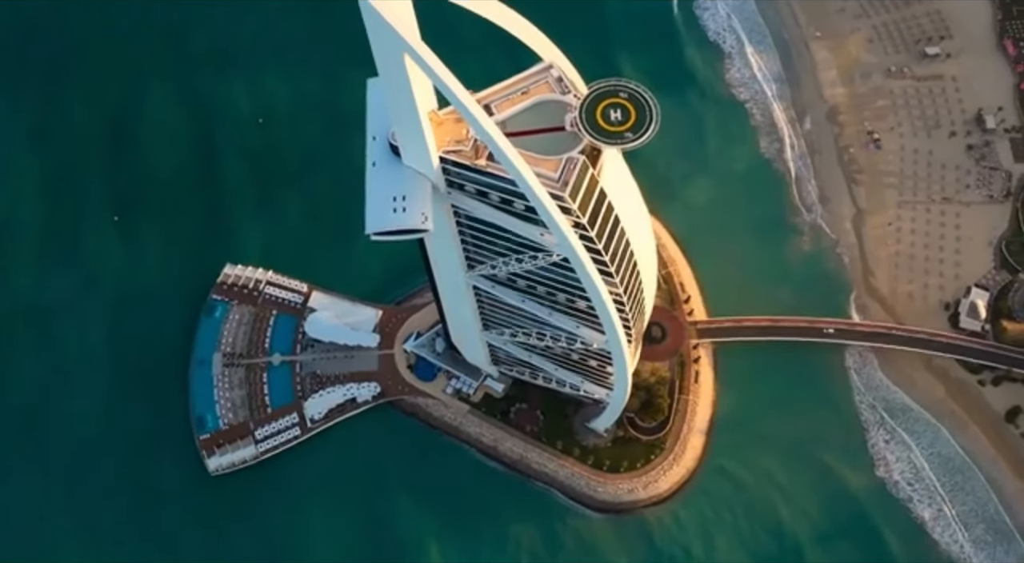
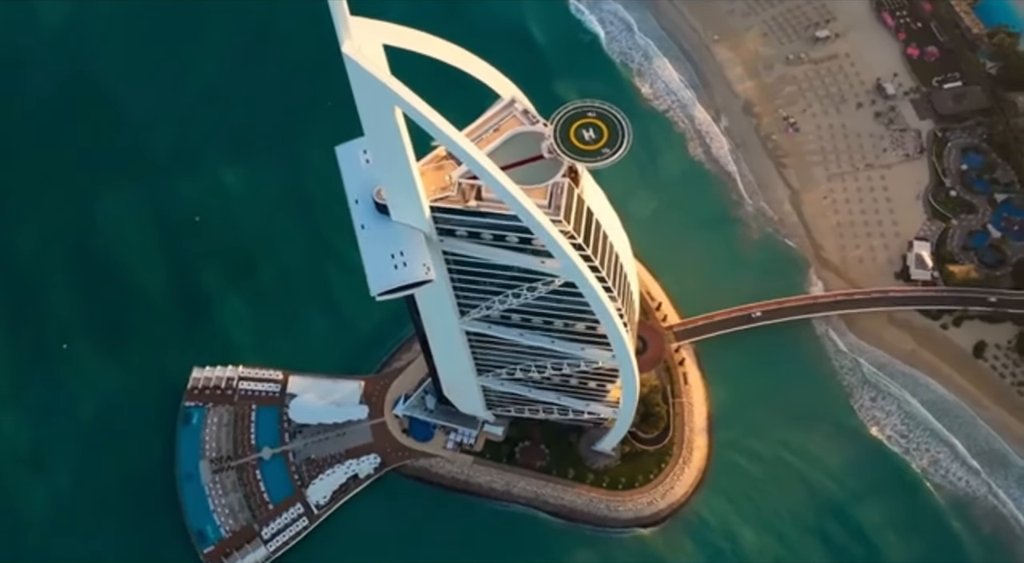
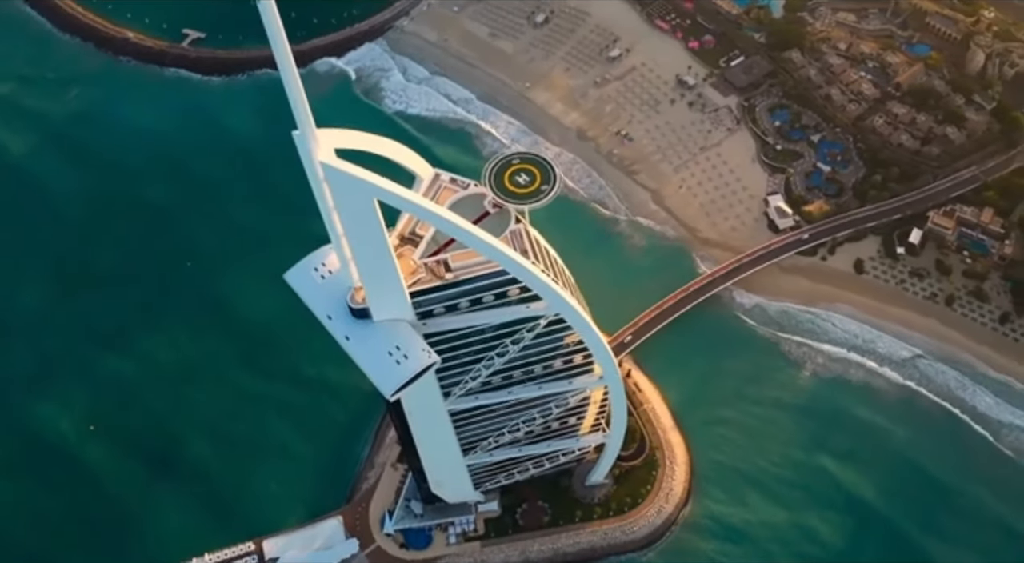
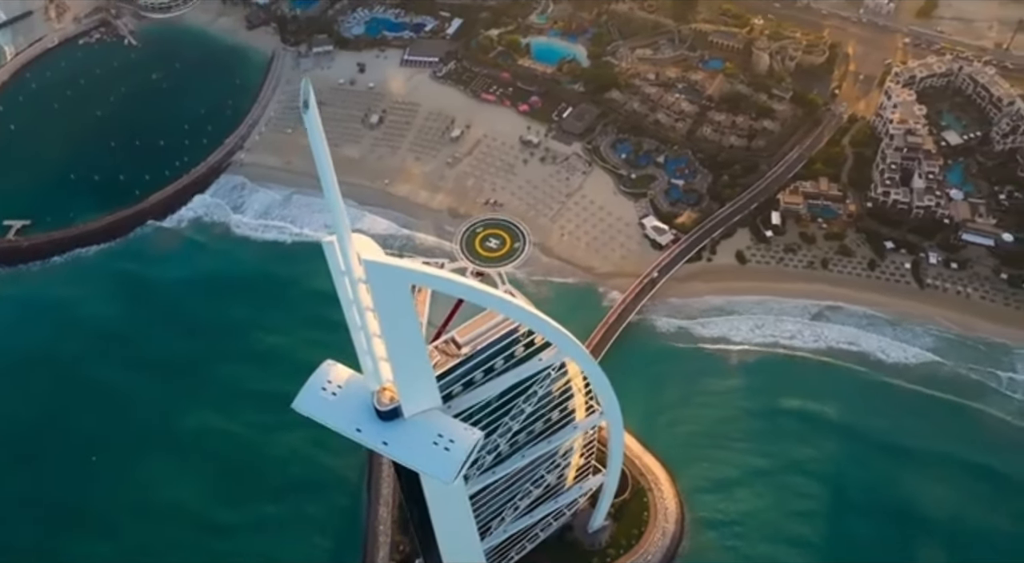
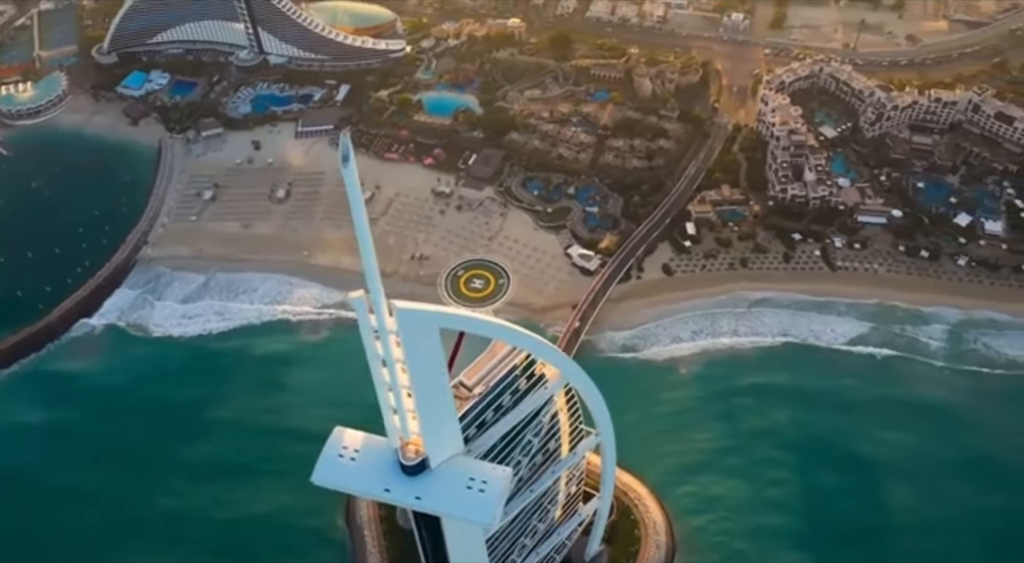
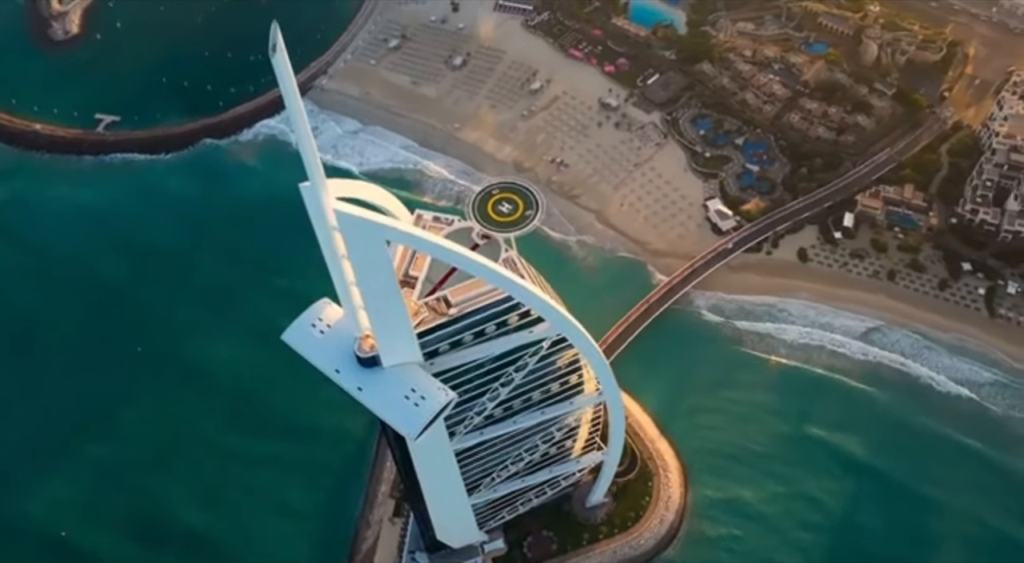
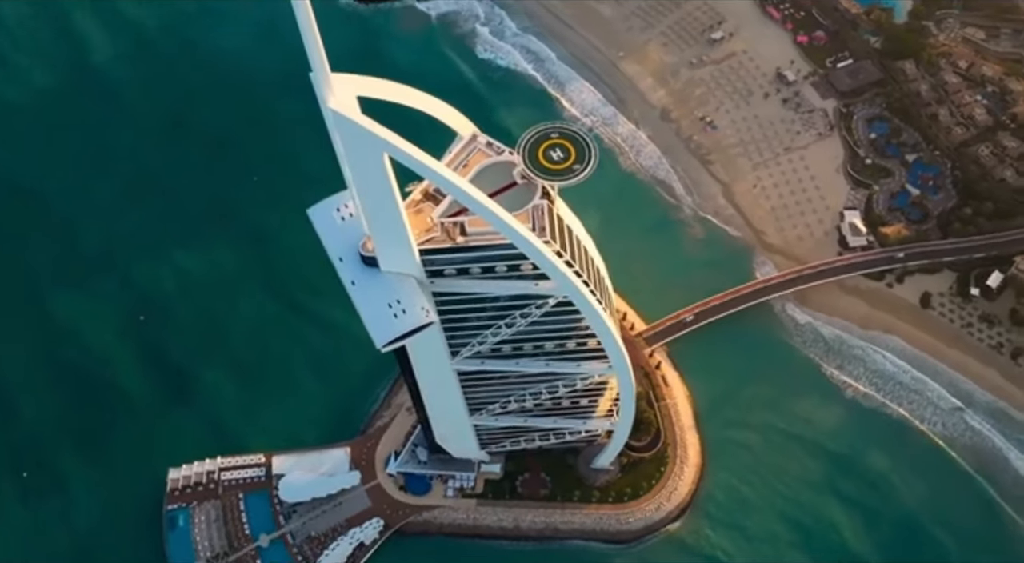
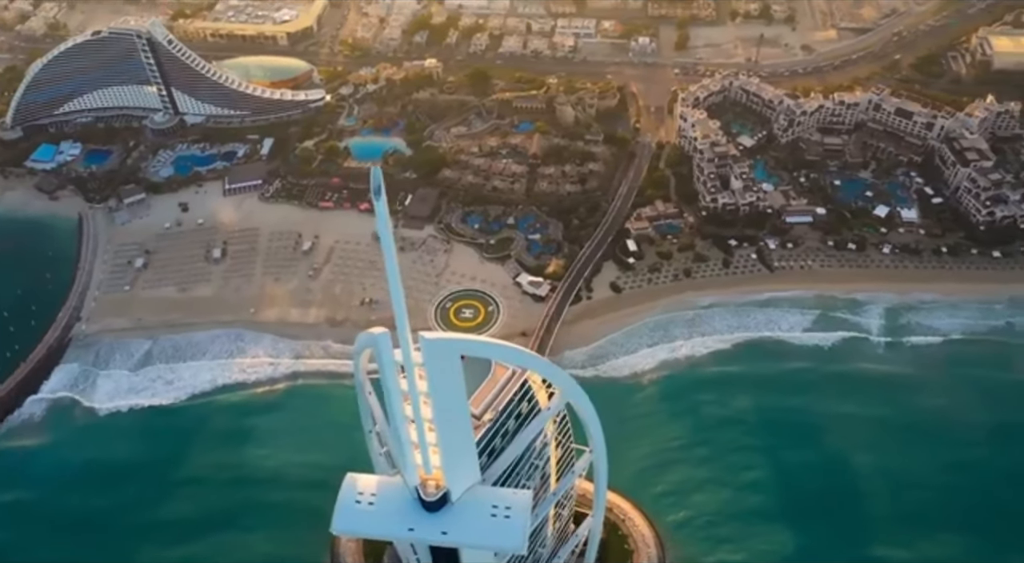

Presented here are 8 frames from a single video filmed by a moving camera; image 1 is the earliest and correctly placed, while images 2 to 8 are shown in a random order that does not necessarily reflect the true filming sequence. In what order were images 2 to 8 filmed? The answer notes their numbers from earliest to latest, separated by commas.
2, 7, 3, 6, 4, 5, 8
